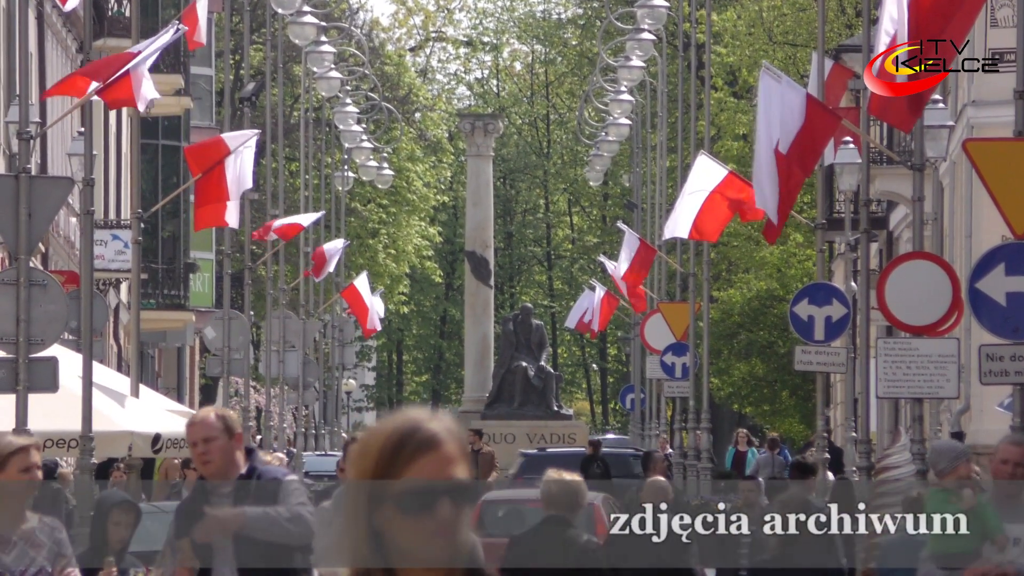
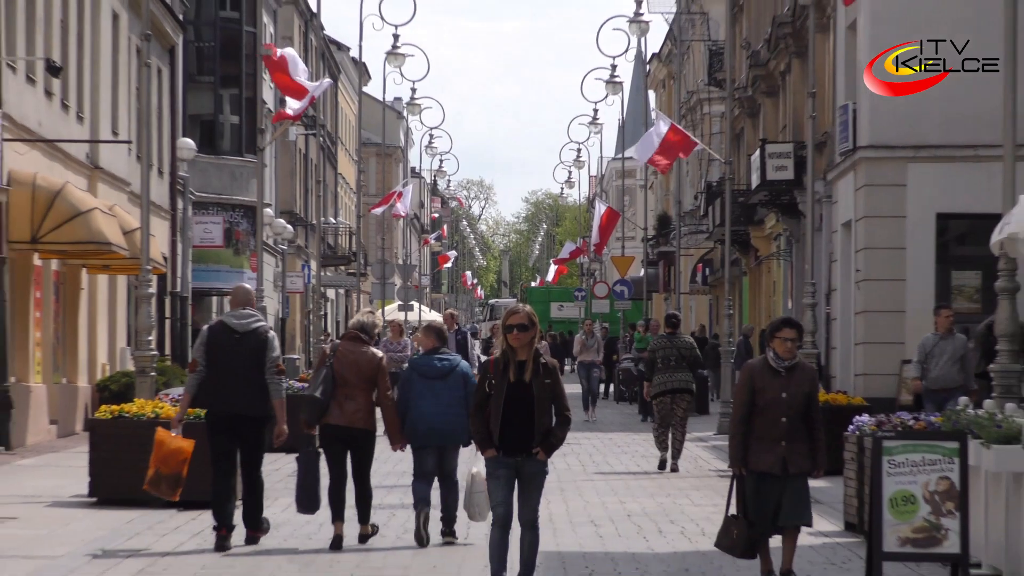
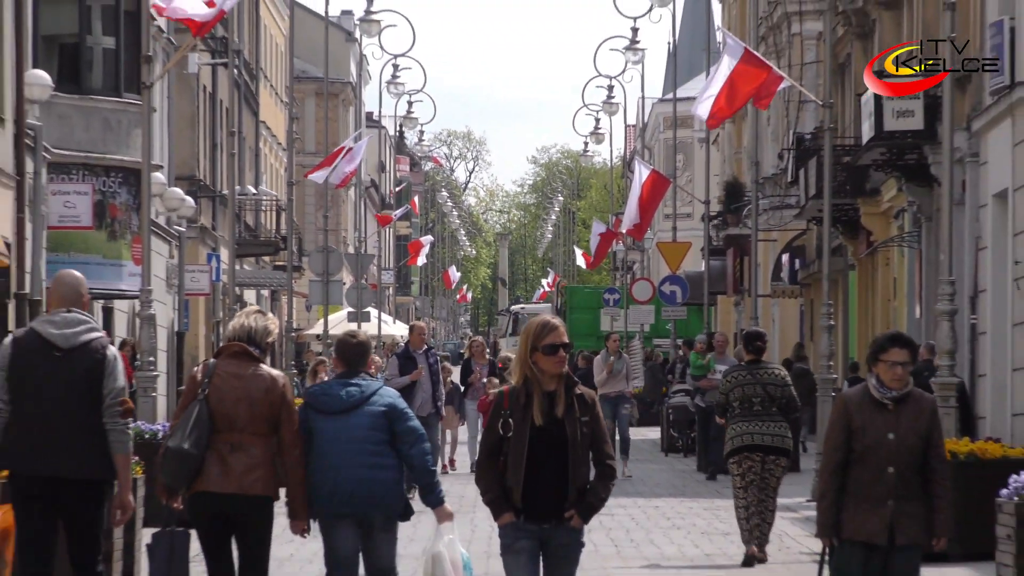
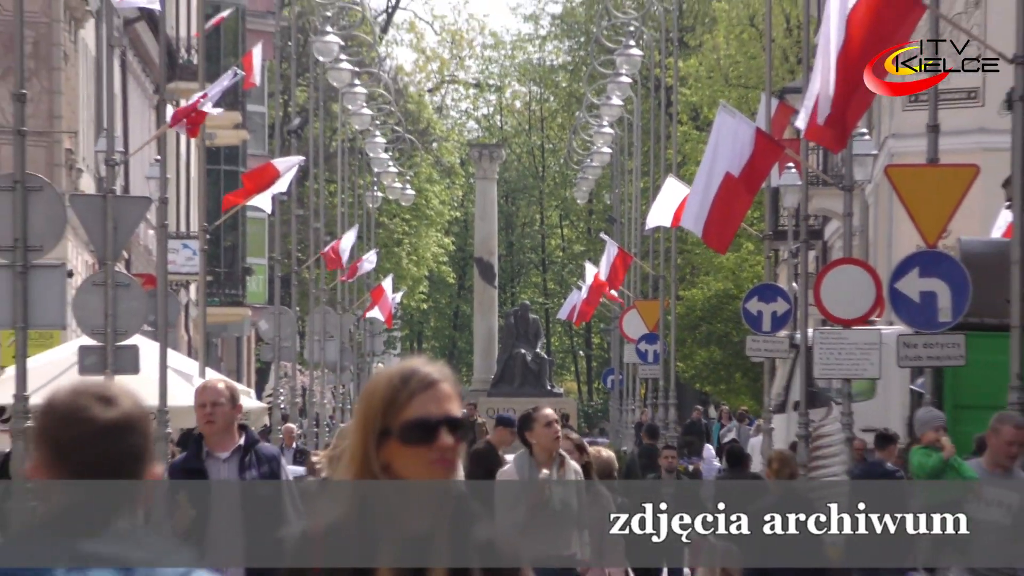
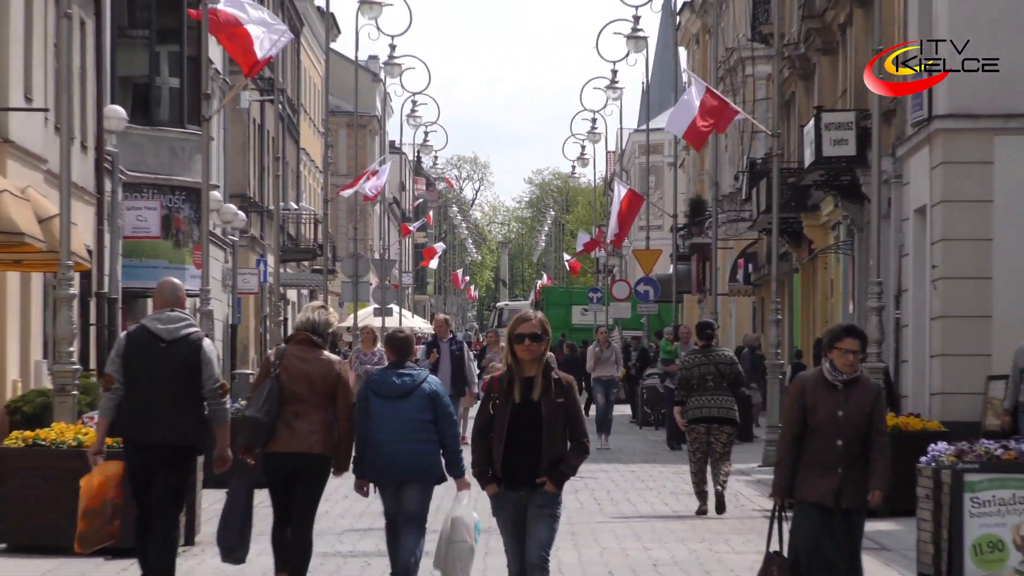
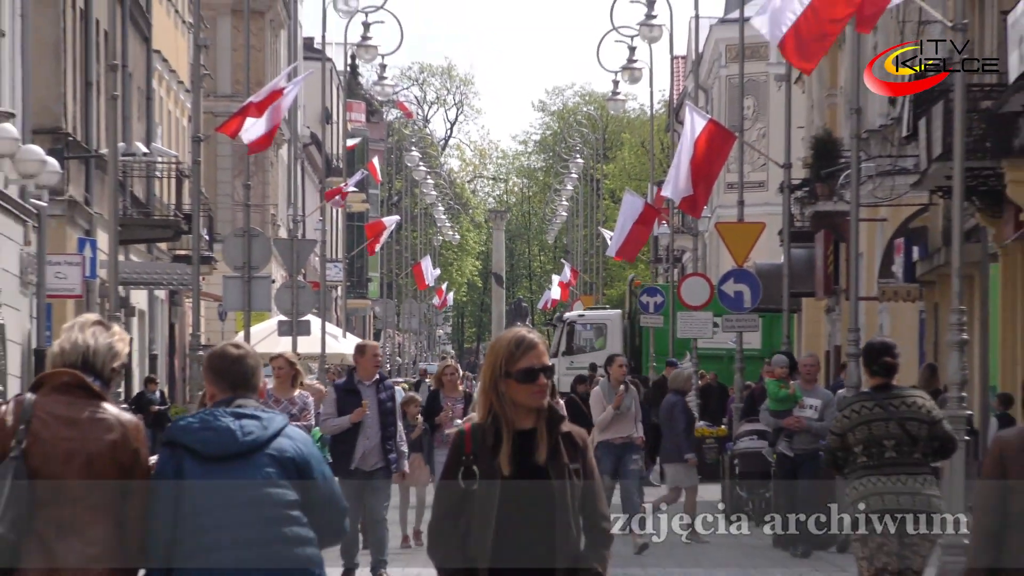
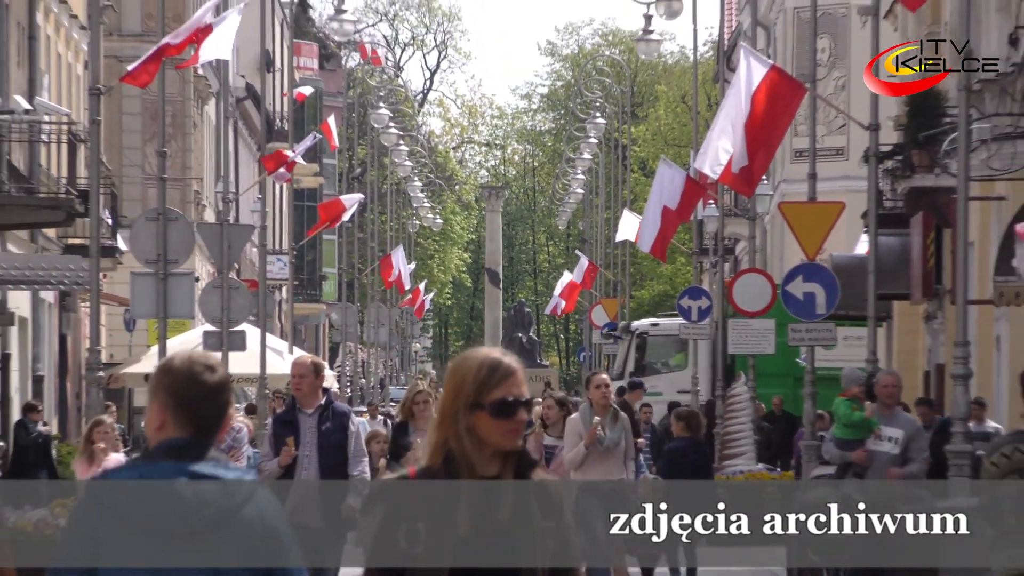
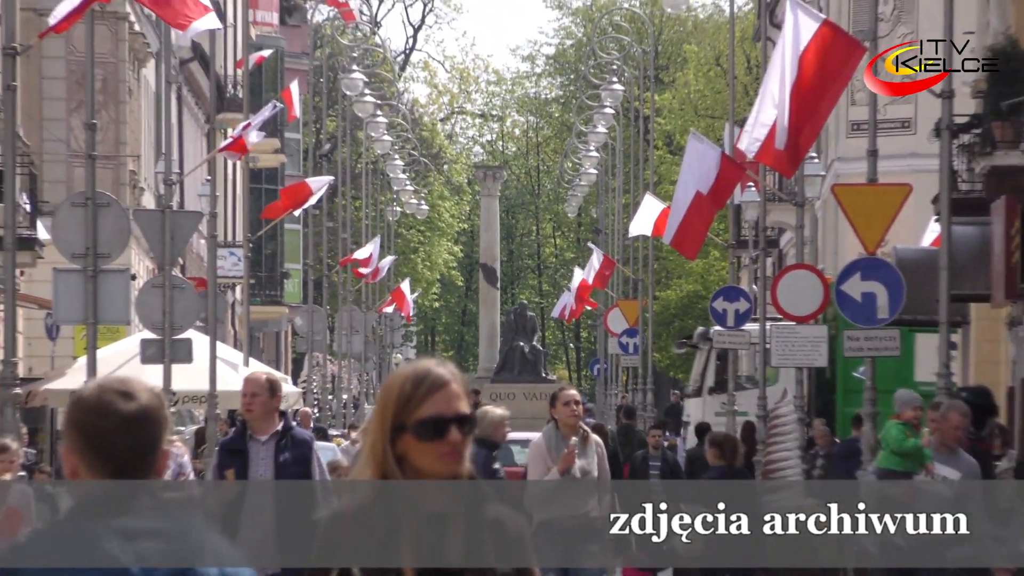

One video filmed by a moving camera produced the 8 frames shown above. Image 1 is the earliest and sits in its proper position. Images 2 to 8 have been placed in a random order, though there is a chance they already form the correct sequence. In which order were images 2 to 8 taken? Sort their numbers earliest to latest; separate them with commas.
4, 8, 7, 6, 3, 5, 2
